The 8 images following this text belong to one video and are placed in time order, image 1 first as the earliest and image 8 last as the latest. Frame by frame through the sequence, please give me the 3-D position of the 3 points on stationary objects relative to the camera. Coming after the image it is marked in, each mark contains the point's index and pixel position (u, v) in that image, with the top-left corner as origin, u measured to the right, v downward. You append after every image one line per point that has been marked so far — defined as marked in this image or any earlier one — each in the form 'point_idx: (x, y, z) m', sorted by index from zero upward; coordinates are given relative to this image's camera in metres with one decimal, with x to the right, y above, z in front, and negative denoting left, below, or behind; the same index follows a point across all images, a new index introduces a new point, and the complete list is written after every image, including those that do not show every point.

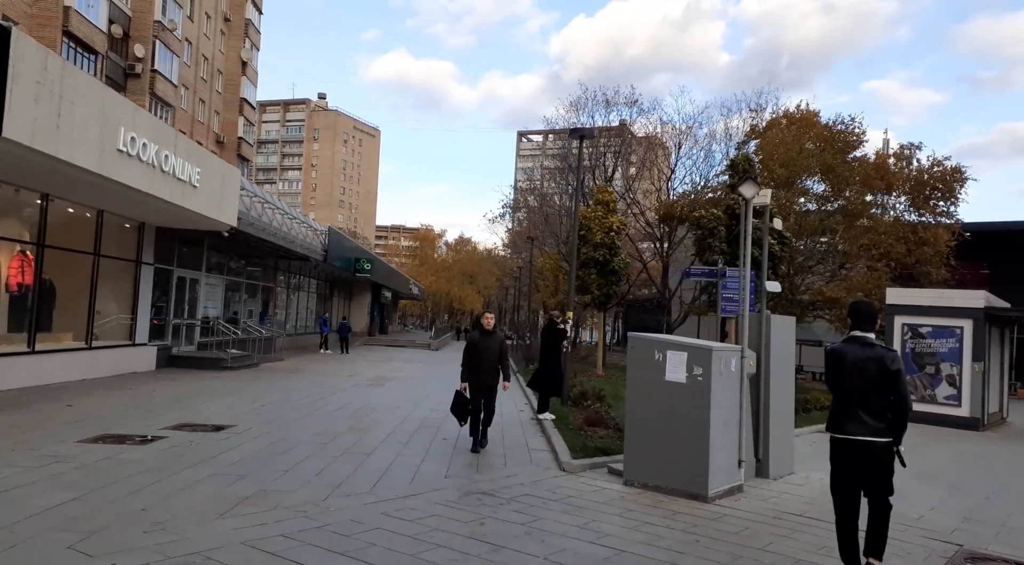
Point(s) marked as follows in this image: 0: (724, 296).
0: (+5.1, -0.3, +16.6) m
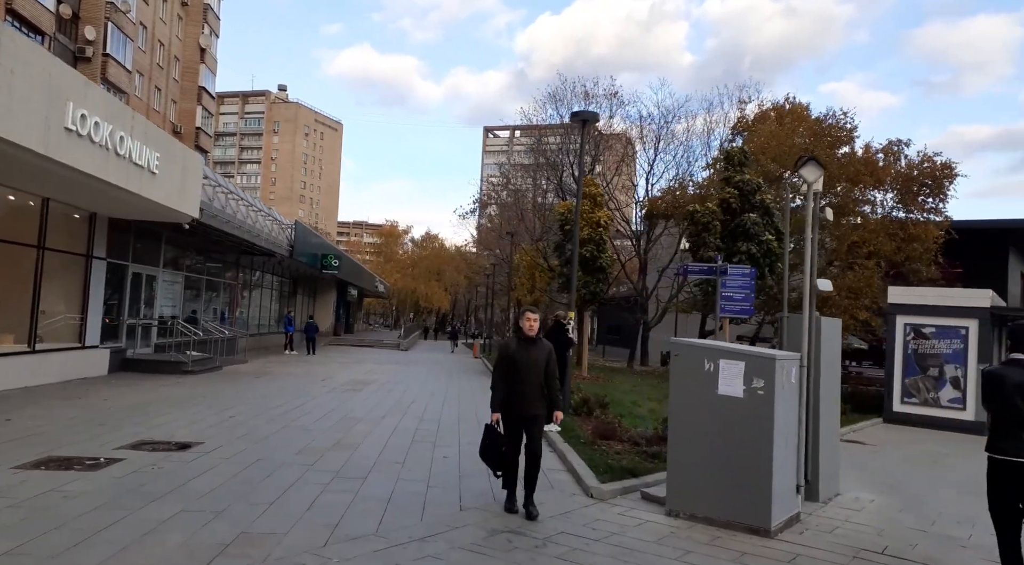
0: (+4.9, -0.3, +15.8) m
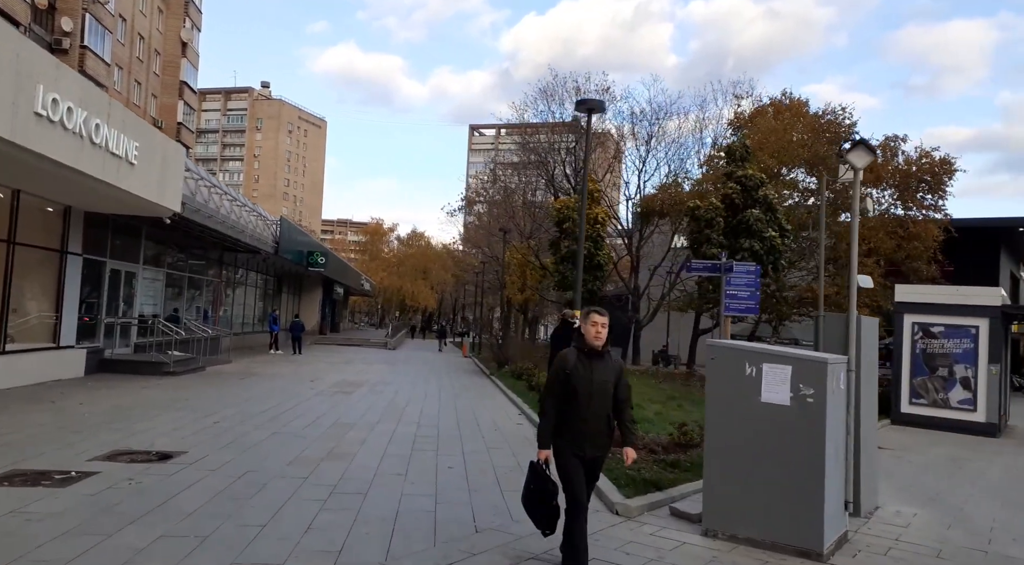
0: (+4.8, -0.2, +15.3) m
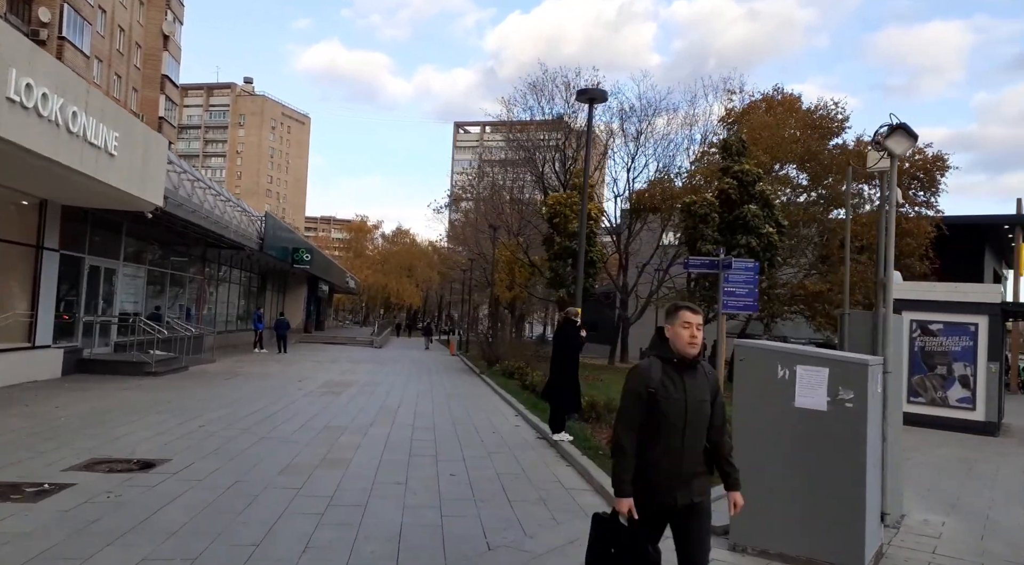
0: (+4.7, -0.2, +15.0) m
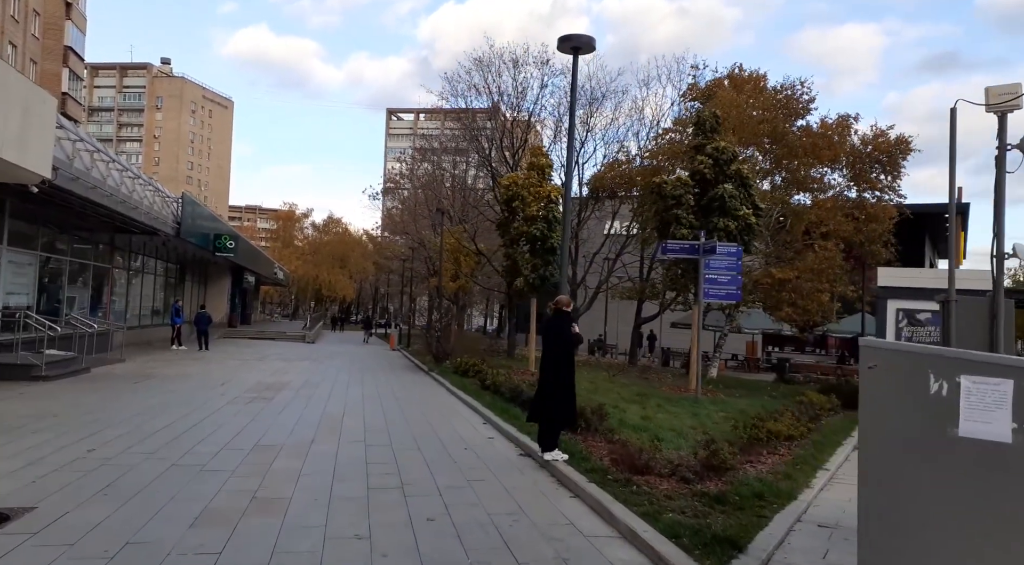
0: (+3.9, +0.1, +13.7) m
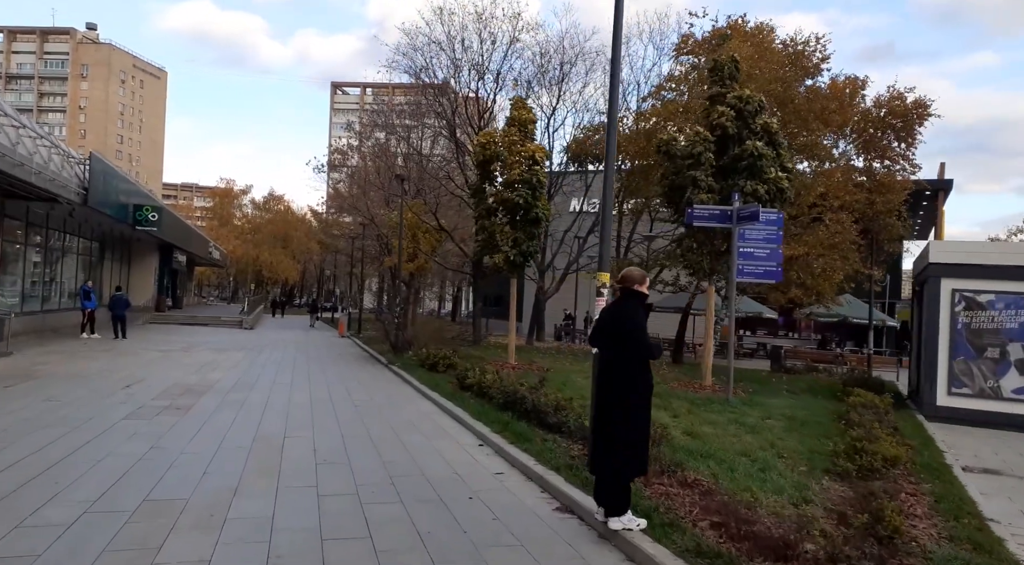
0: (+3.7, +0.5, +11.1) m
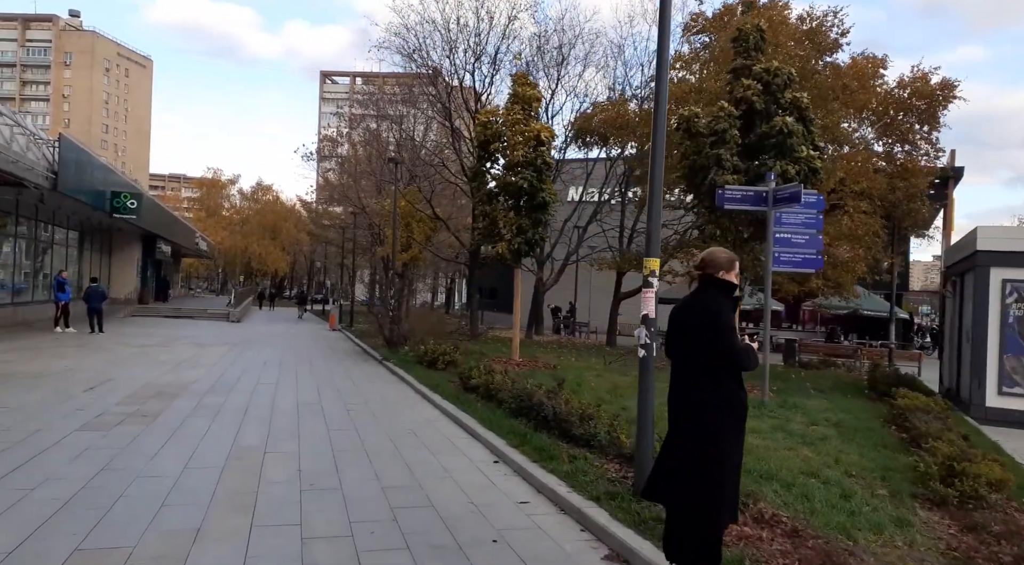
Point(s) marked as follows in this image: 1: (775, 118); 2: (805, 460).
0: (+3.9, +0.7, +10.0) m
1: (+4.5, +2.8, +11.9) m
2: (+2.8, -1.7, +6.6) m
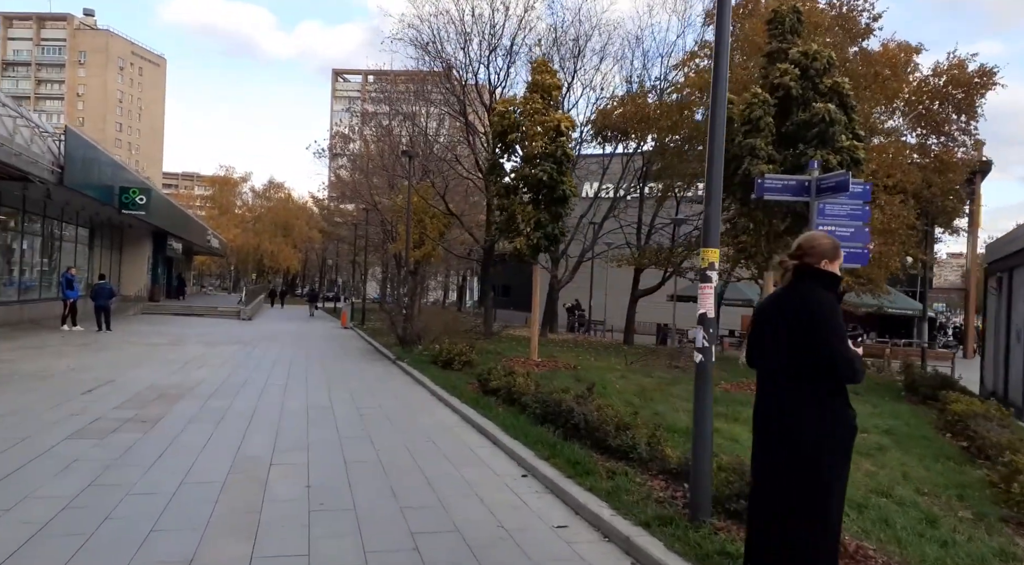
0: (+4.2, +0.7, +9.3) m
1: (+4.8, +2.8, +11.2) m
2: (+3.0, -1.6, +6.0) m
